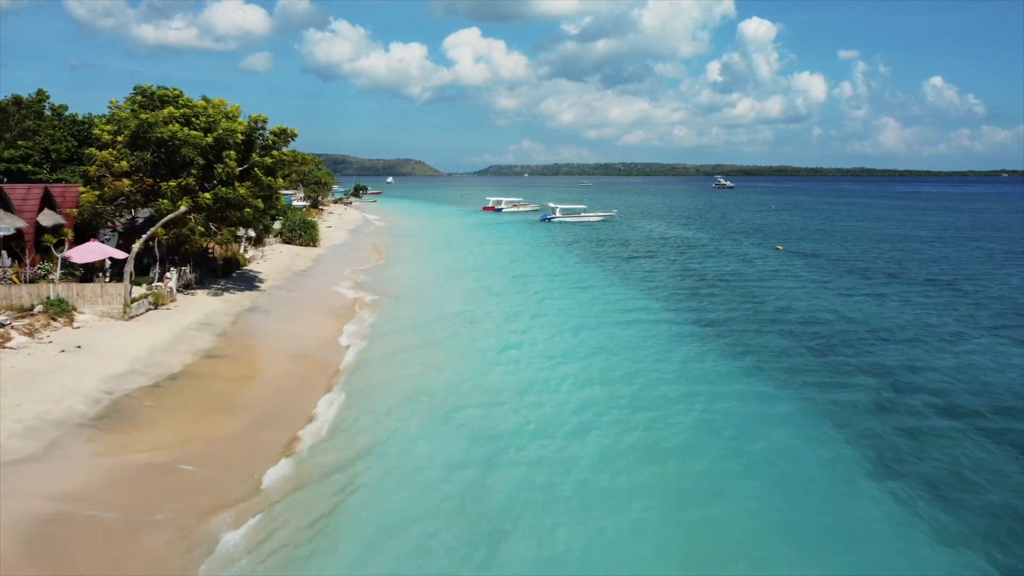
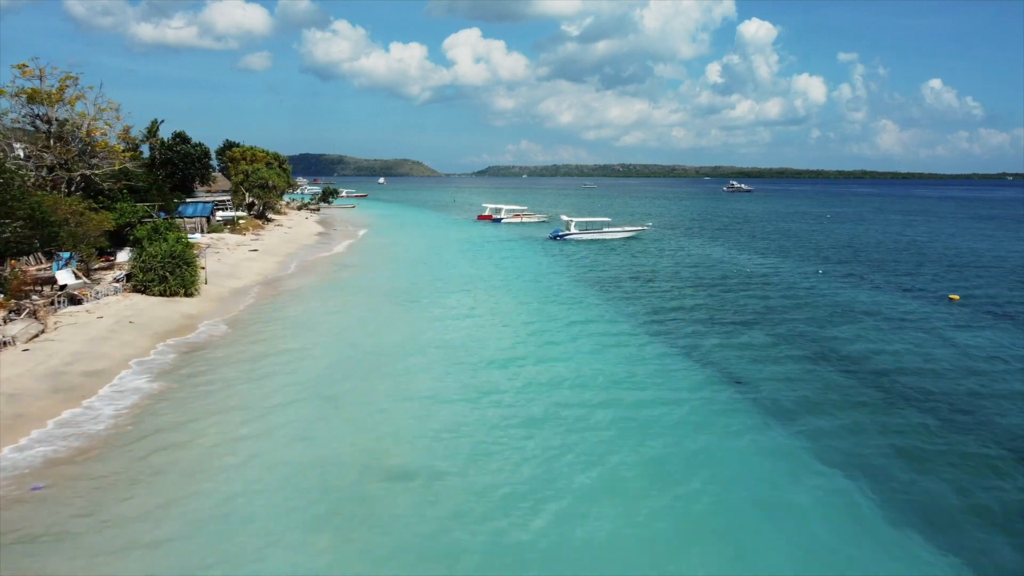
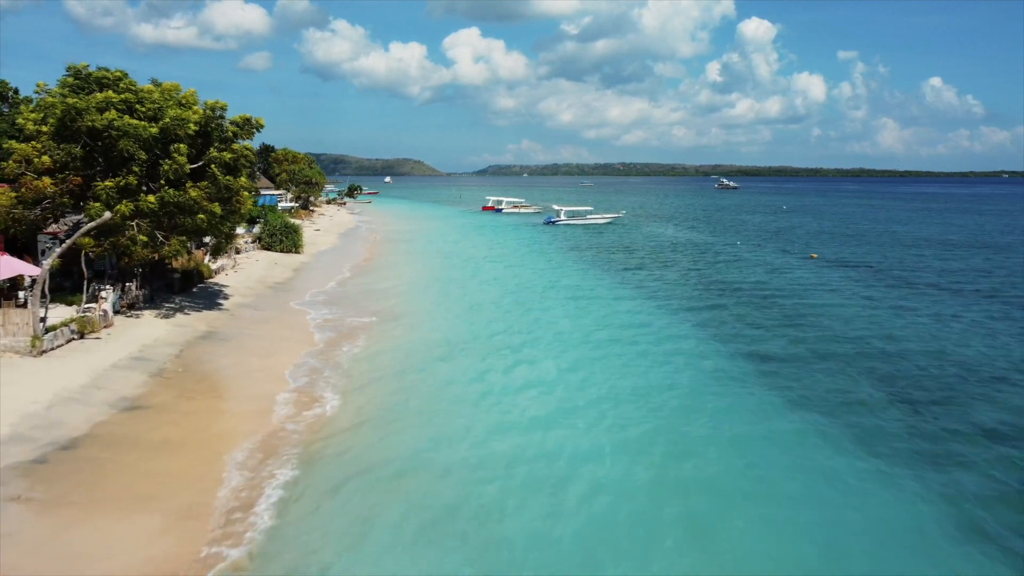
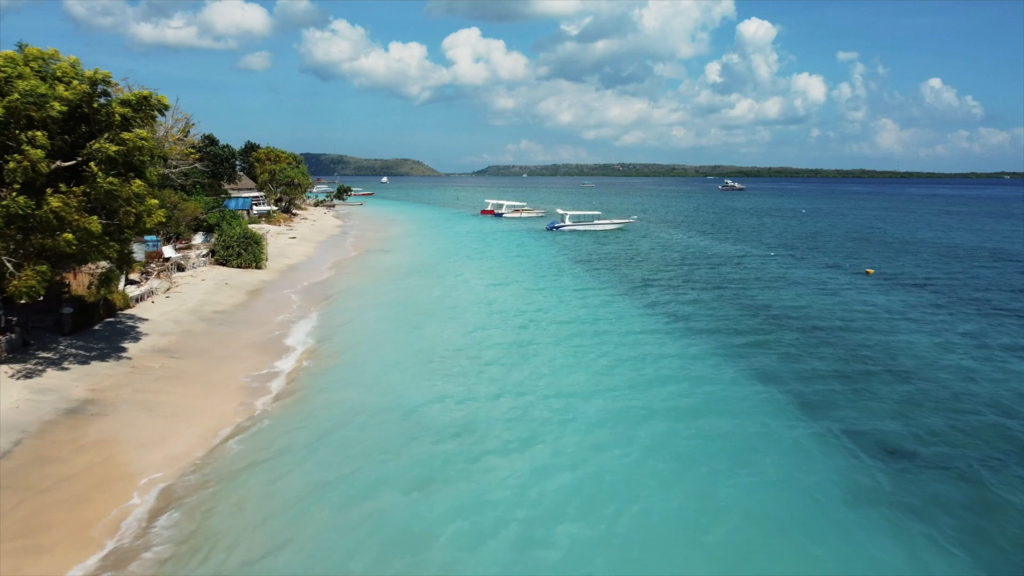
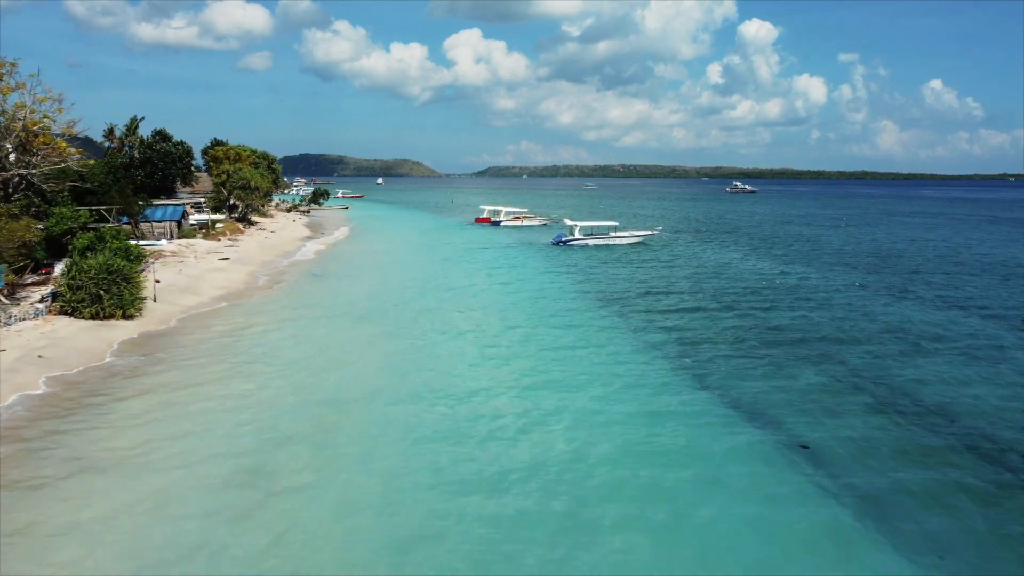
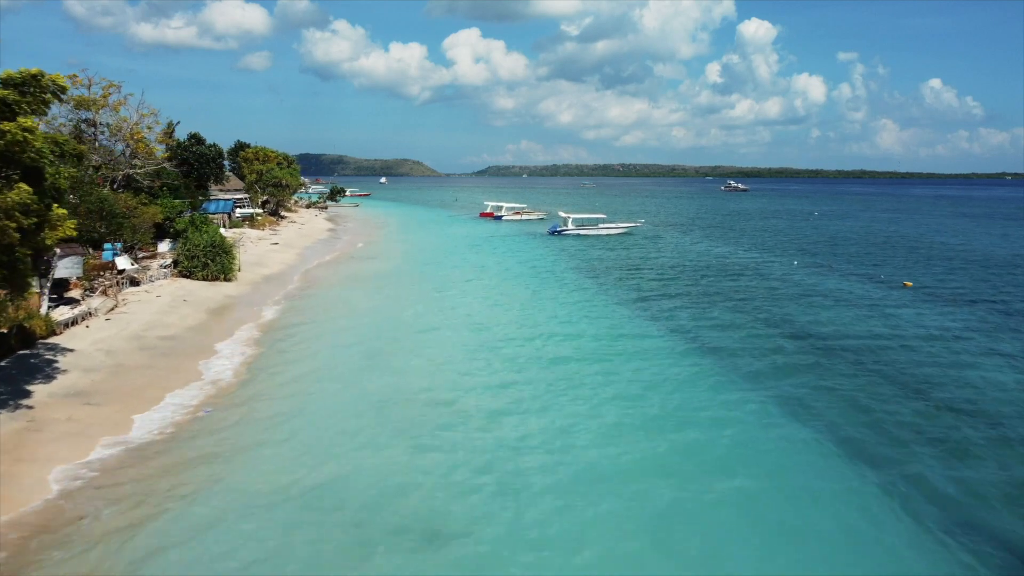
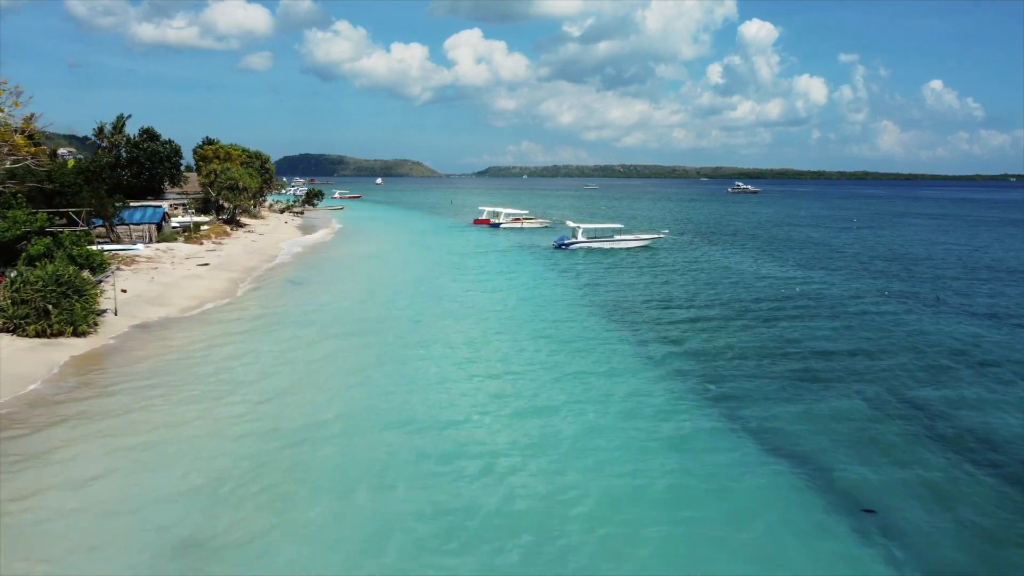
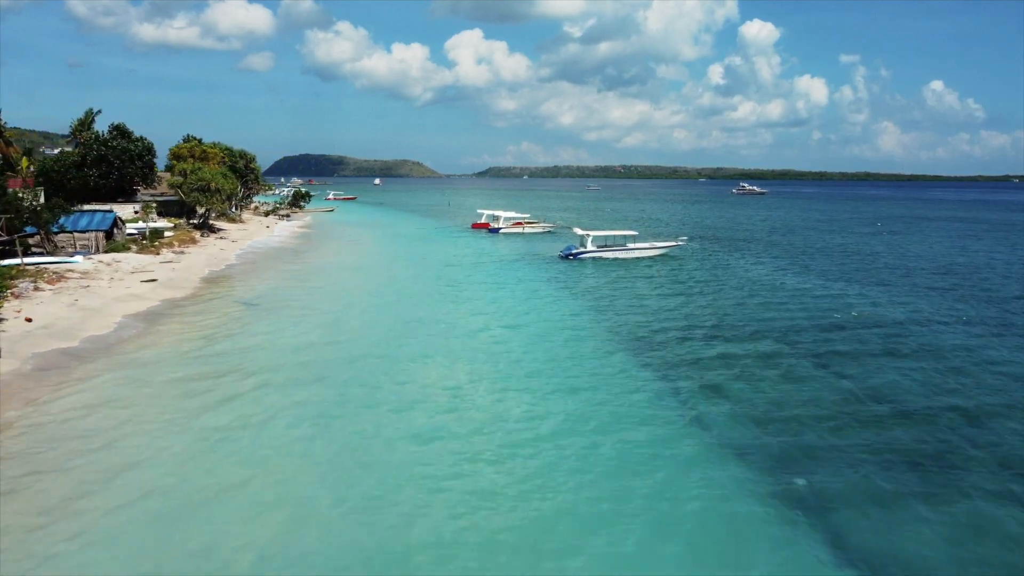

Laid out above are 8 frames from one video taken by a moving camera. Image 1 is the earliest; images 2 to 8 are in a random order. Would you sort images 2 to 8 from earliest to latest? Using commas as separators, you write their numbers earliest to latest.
3, 4, 6, 2, 5, 7, 8
